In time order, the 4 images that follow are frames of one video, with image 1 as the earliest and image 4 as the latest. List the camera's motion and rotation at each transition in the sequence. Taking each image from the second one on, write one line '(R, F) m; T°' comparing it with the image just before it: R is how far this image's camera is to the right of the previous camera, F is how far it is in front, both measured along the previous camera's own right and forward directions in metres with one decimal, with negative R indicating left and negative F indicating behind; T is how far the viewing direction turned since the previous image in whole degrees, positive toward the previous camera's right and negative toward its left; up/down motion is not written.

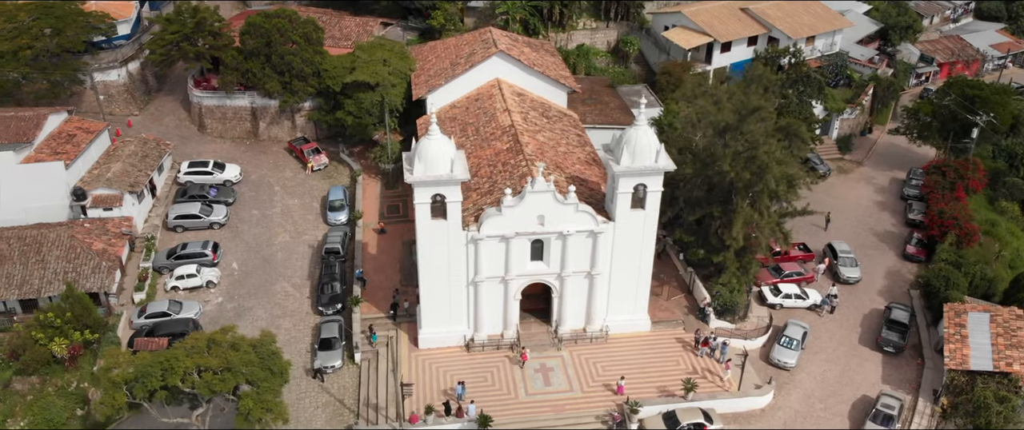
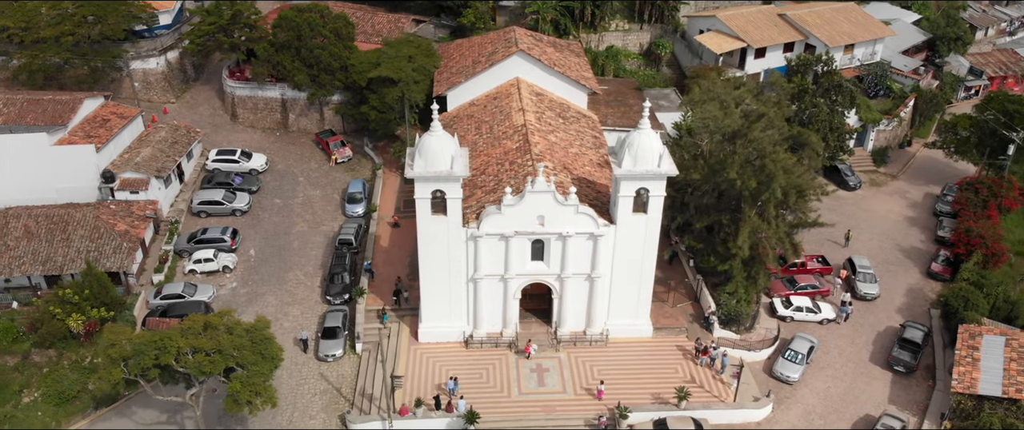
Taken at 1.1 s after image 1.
(+2.2, 0.0) m; -4°
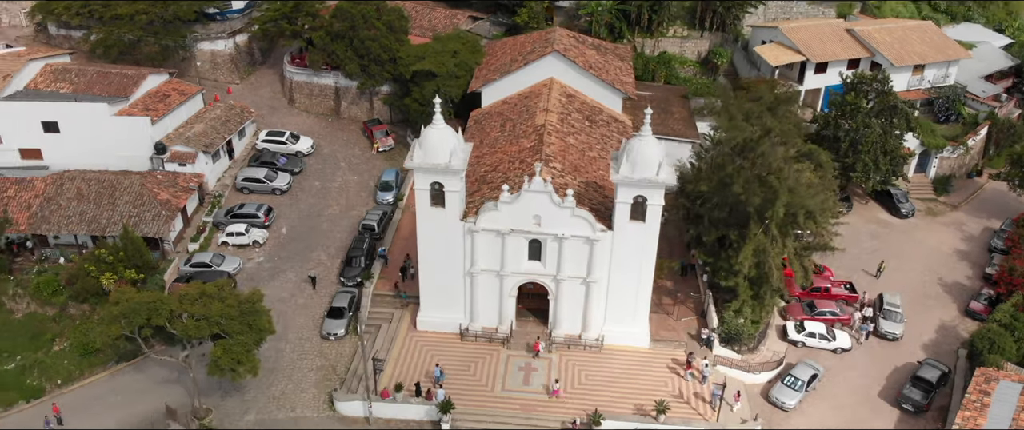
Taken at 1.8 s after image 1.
(+4.1, 0.0) m; -7°
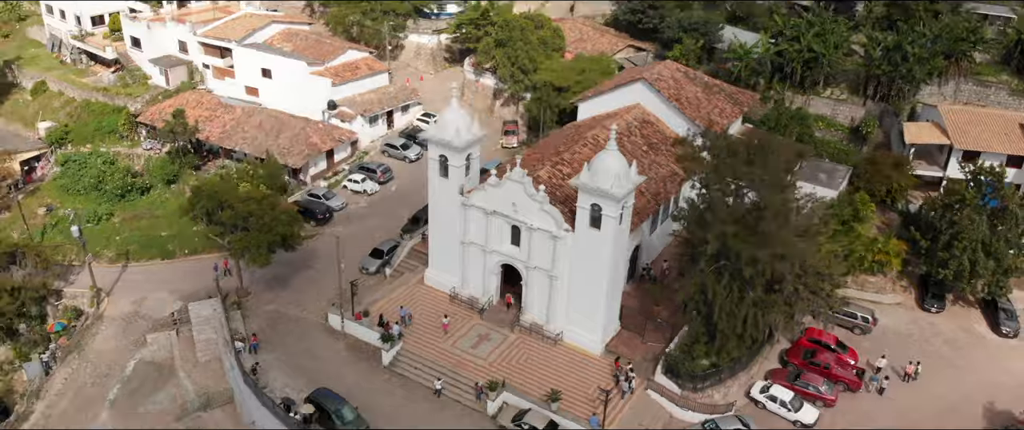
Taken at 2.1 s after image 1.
(+14.6, -0.7) m; -23°
